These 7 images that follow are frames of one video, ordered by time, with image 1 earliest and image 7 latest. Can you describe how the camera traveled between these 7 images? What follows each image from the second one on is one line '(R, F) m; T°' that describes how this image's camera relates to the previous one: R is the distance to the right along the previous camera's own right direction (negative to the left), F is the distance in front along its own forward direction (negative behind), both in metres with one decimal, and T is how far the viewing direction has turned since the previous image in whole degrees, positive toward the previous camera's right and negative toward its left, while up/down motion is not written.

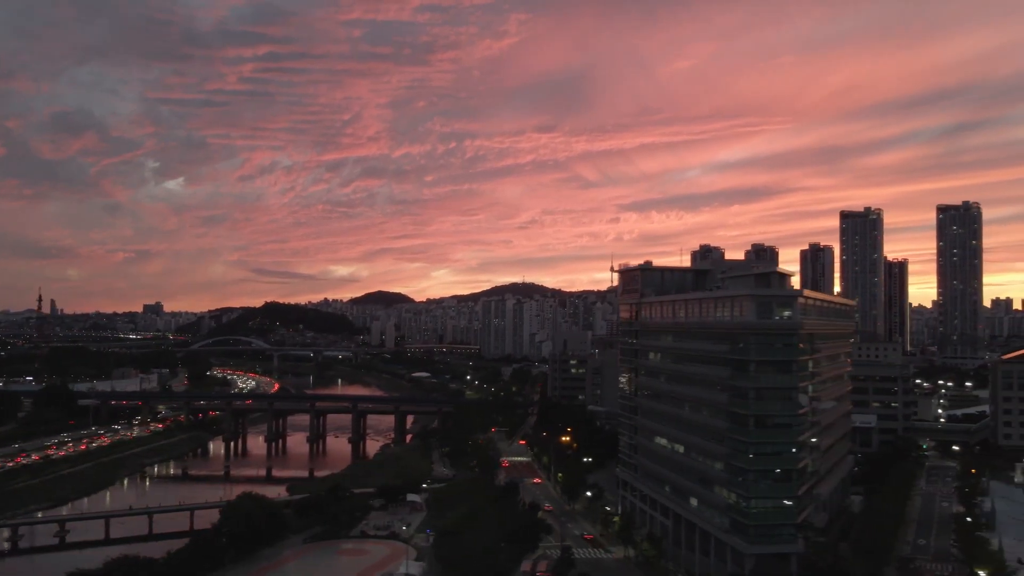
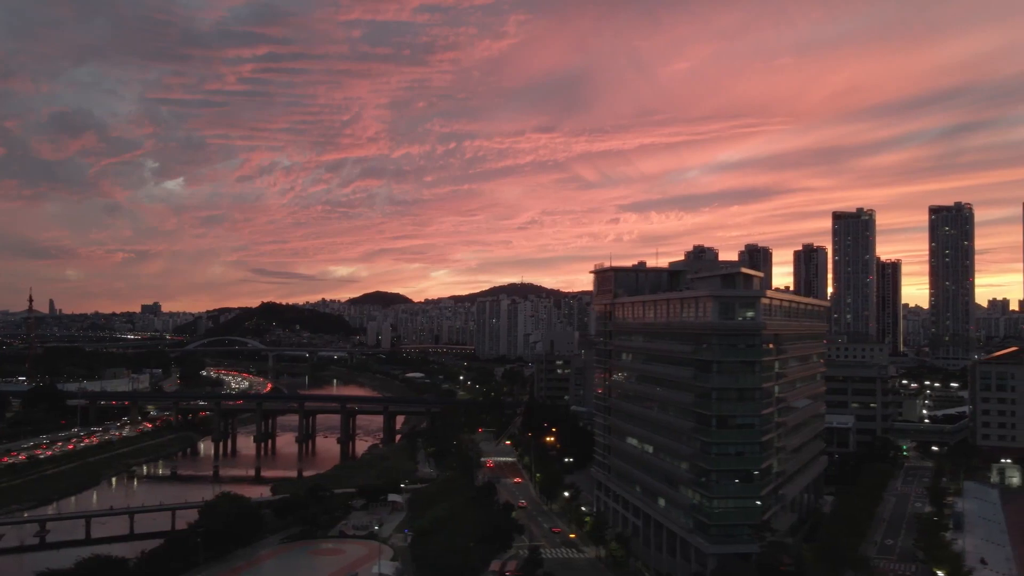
(+1.3, -0.1) m; 0°
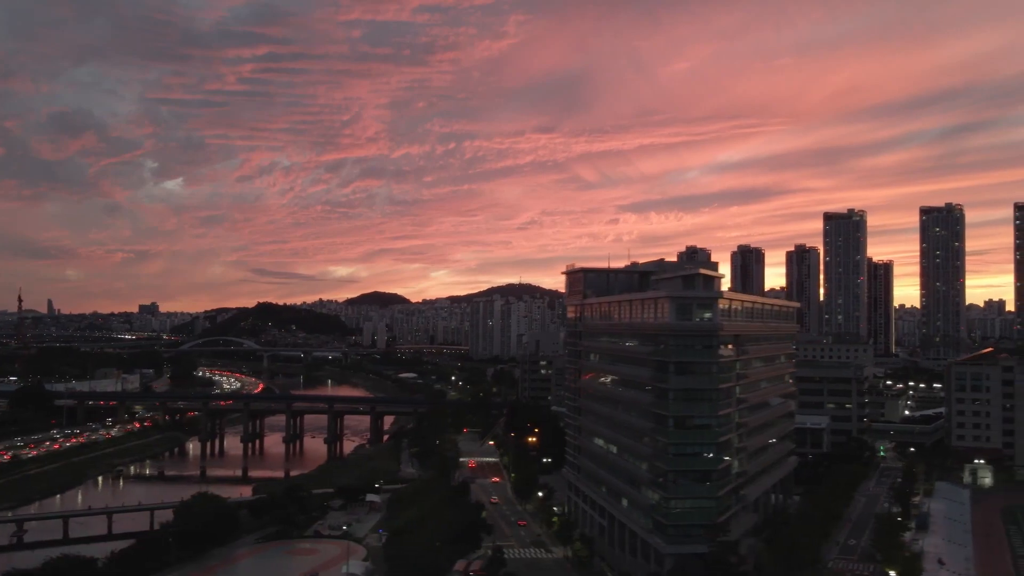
(+1.6, -0.1) m; 0°
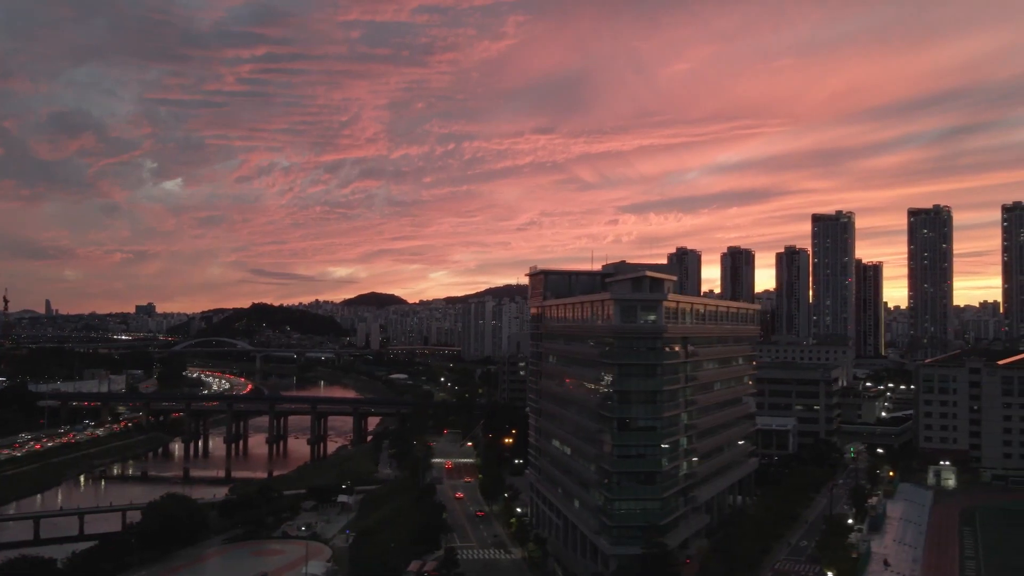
(+2.0, -0.2) m; 0°
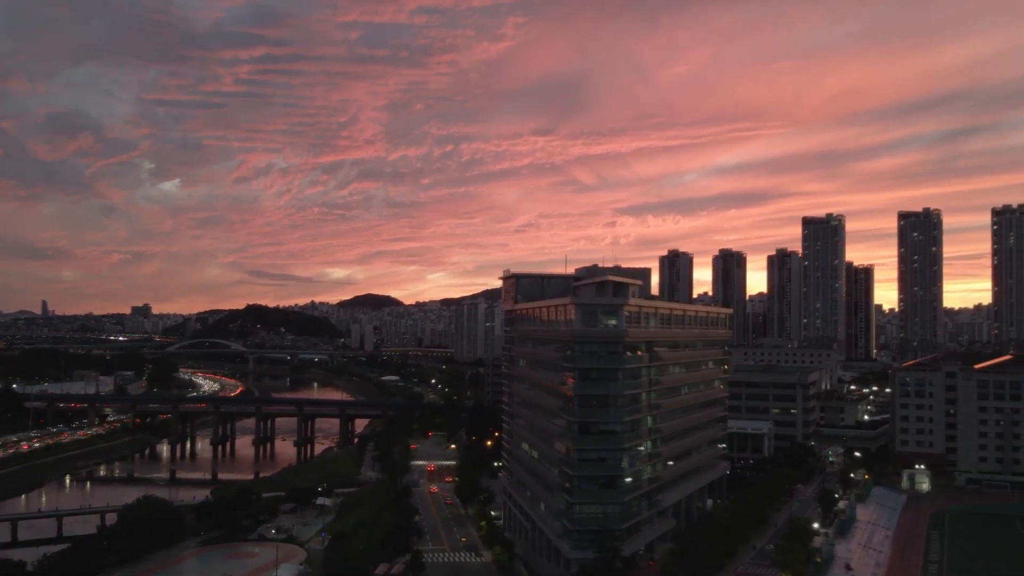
(+1.4, -0.1) m; 0°
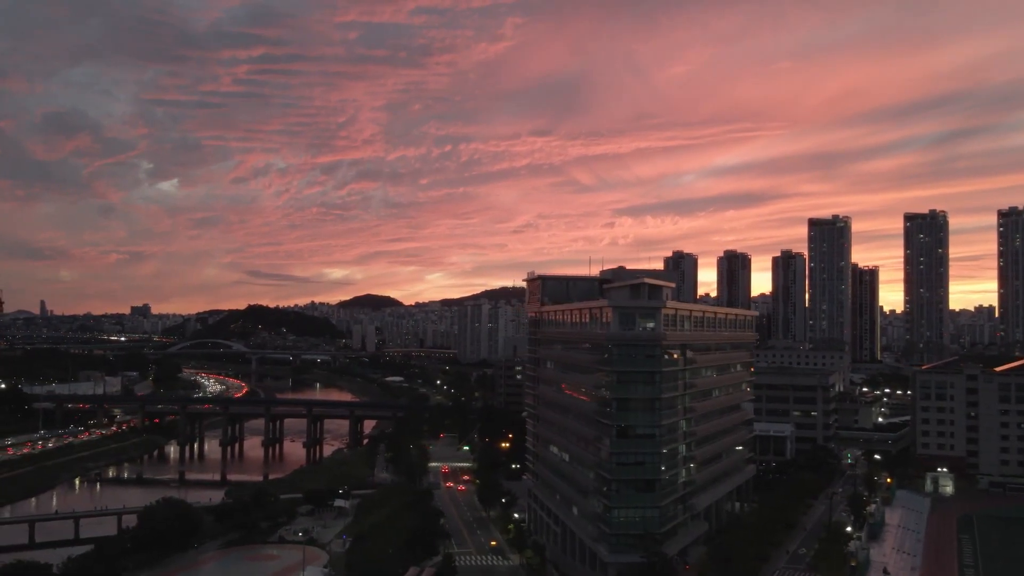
(-1.5, +0.2) m; 0°
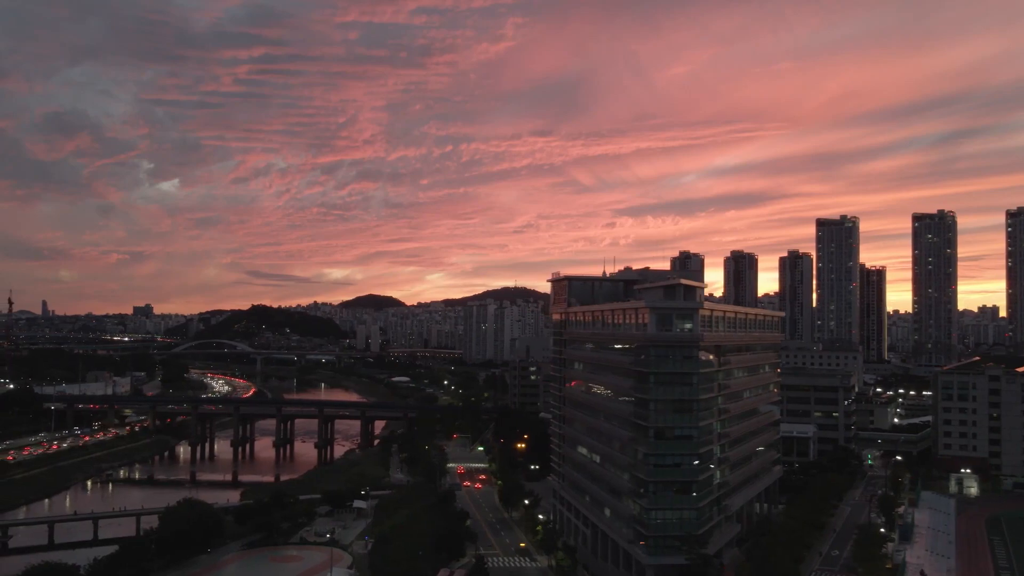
(-1.4, +0.1) m; 0°
